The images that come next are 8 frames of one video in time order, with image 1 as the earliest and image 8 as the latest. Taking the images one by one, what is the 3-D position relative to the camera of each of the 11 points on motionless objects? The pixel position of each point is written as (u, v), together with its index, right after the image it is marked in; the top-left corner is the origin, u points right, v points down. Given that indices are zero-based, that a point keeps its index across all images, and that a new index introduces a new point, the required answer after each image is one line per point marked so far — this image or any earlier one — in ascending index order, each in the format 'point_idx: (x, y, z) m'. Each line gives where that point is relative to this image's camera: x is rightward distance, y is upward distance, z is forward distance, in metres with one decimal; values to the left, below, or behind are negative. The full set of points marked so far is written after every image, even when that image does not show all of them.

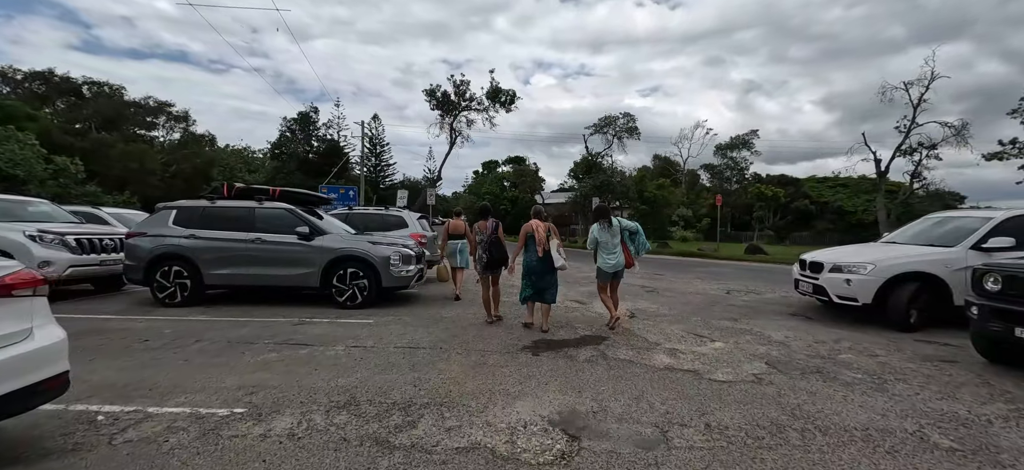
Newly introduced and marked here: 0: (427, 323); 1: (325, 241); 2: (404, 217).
0: (-1.2, -1.3, +6.0) m
1: (-3.2, -0.1, +7.0) m
2: (-2.6, +0.4, +10.0) m
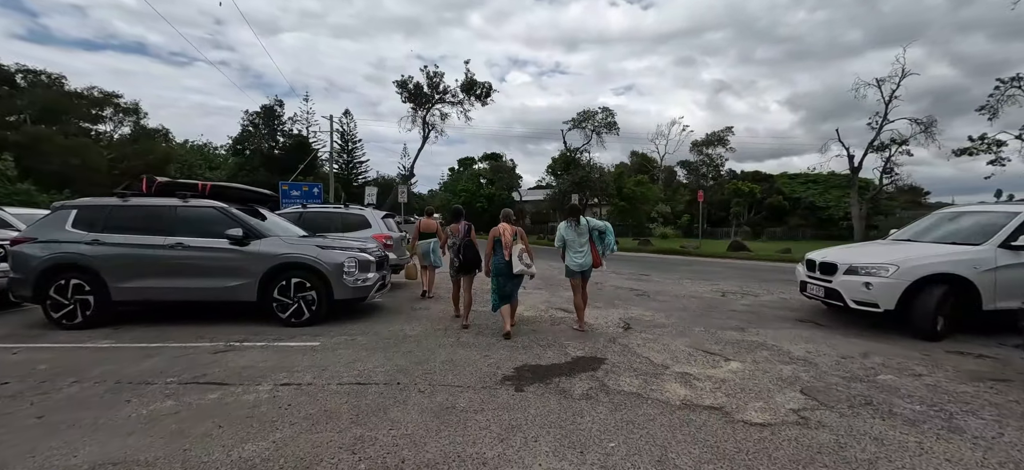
0: (-1.5, -1.3, +4.9) m
1: (-3.5, -0.2, +5.8) m
2: (-3.1, +0.4, +8.9) m
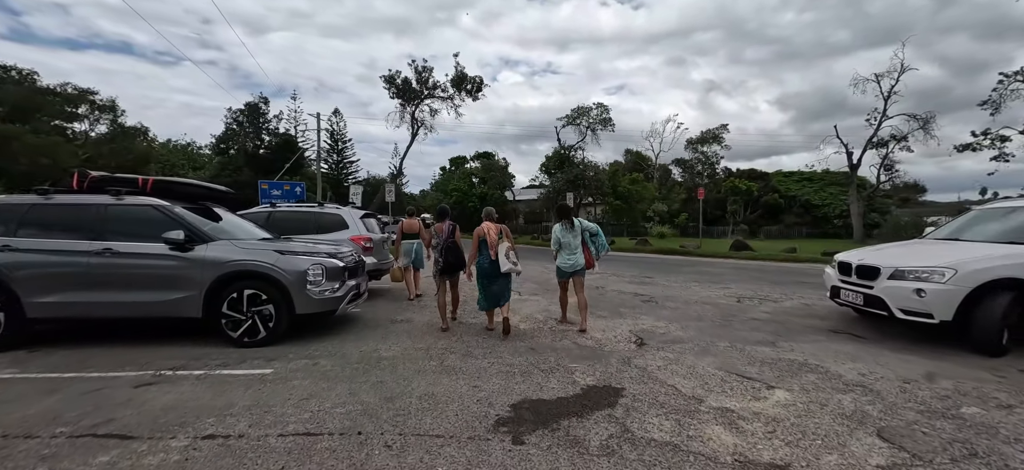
0: (-1.6, -1.3, +4.0) m
1: (-3.6, -0.2, +4.9) m
2: (-3.2, +0.4, +7.9) m
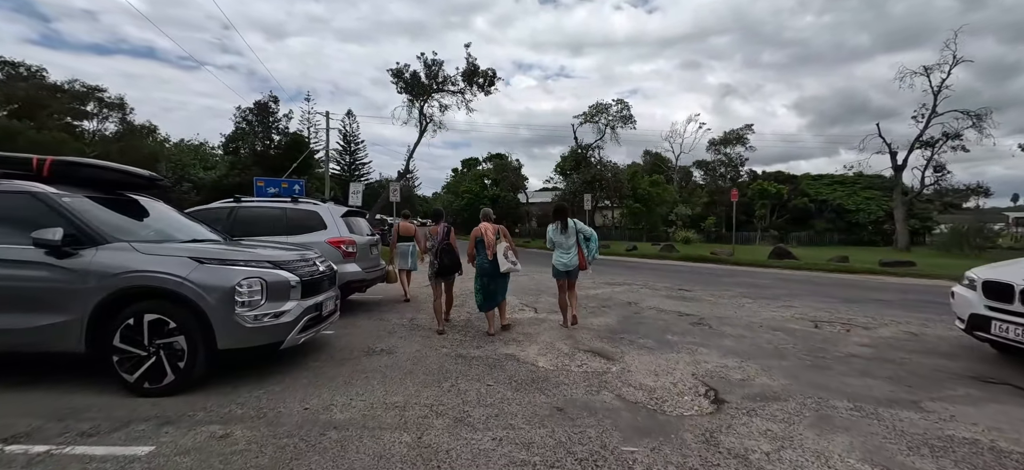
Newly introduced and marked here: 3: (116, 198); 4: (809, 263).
0: (-1.4, -1.3, +2.5) m
1: (-3.4, -0.2, +3.4) m
2: (-3.0, +0.3, +6.5) m
3: (-4.2, +0.4, +4.3) m
4: (+10.3, -1.0, +14.3) m
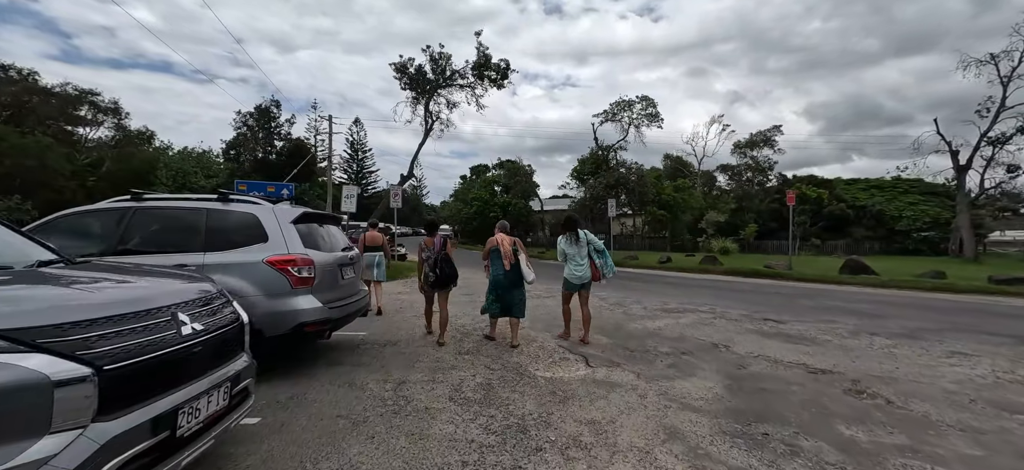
0: (-1.1, -1.4, +0.2) m
1: (-3.0, -0.3, +1.2) m
2: (-2.5, +0.2, +4.2) m
3: (-3.8, +0.3, +2.1) m
4: (+10.8, -1.2, +11.7) m
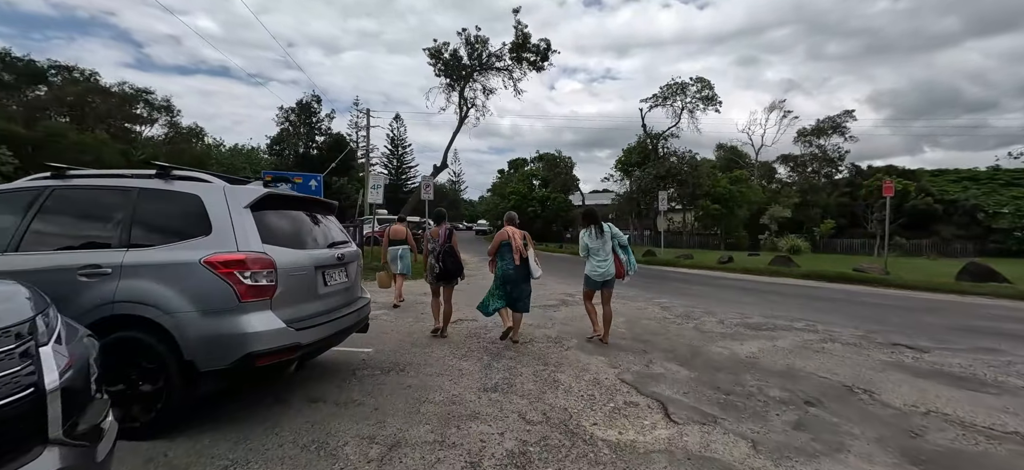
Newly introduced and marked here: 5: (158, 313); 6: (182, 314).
0: (-1.1, -1.4, -1.1) m
1: (-3.0, -0.2, 0.0) m
2: (-2.2, +0.2, +3.0) m
3: (-3.6, +0.4, +1.0) m
4: (+11.8, -1.2, +9.3) m
5: (-2.3, -0.5, +2.7) m
6: (-2.2, -0.5, +2.7) m
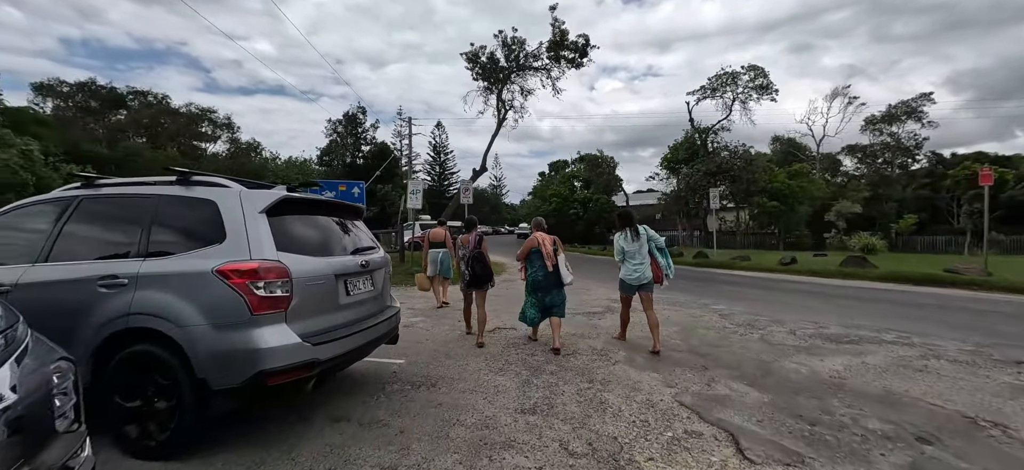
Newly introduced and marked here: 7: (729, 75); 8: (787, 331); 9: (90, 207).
0: (-1.3, -1.4, -1.4) m
1: (-3.0, -0.3, -0.1) m
2: (-2.0, +0.2, +2.9) m
3: (-3.6, +0.3, +1.0) m
4: (+12.6, -1.0, +7.7) m
5: (-2.1, -0.6, +2.6) m
6: (-2.0, -0.6, +2.5) m
7: (+10.2, +7.5, +19.5) m
8: (+3.7, -1.3, +5.6) m
9: (-3.2, +0.2, +3.1) m
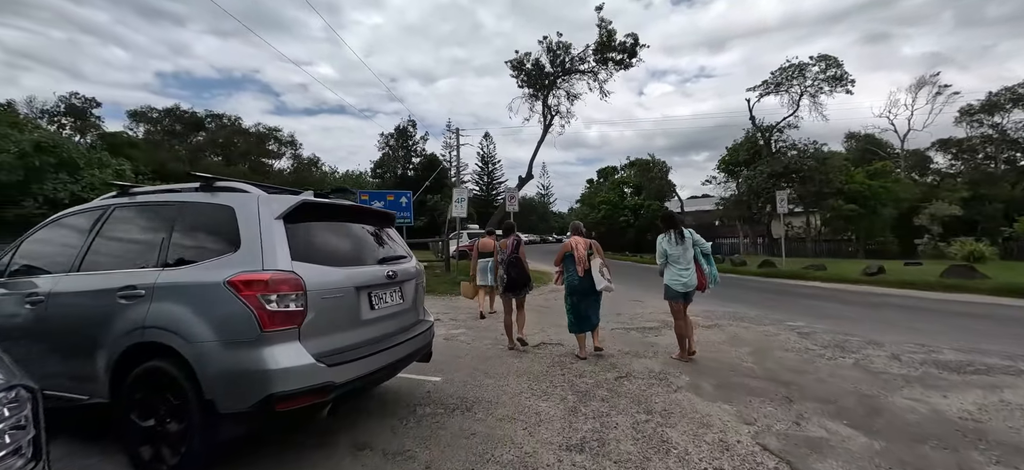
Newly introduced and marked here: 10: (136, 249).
0: (-1.5, -1.3, -1.7) m
1: (-3.1, -0.3, -0.1) m
2: (-1.7, +0.1, +2.7) m
3: (-3.5, +0.3, +1.0) m
4: (+13.3, -1.1, +5.7) m
5: (-1.9, -0.6, +2.4) m
6: (-1.7, -0.6, +2.3) m
7: (+12.3, +7.2, +17.9) m
8: (+4.2, -1.3, +4.7) m
9: (-2.9, +0.1, +3.1) m
10: (-2.6, -0.1, +2.9) m
